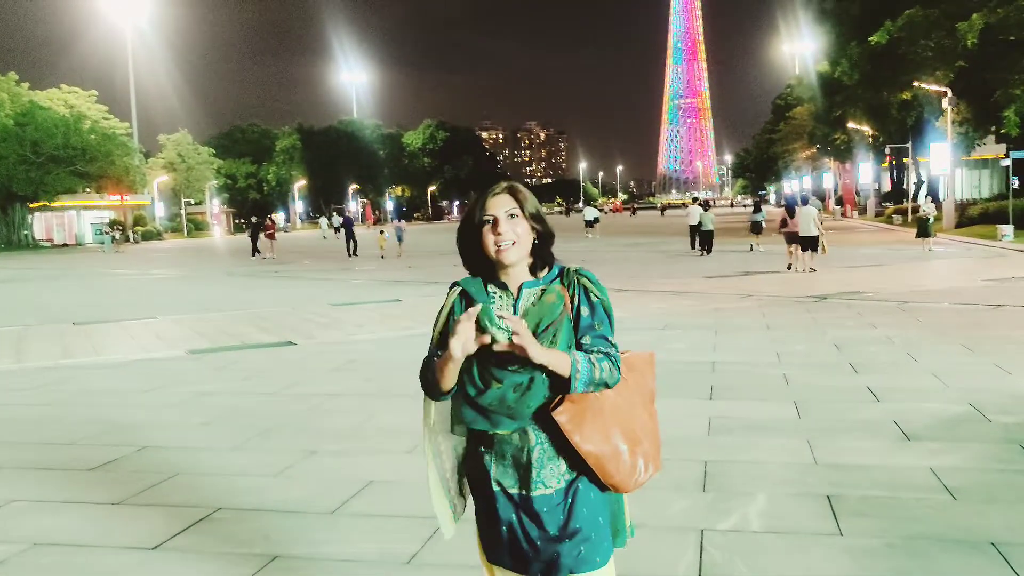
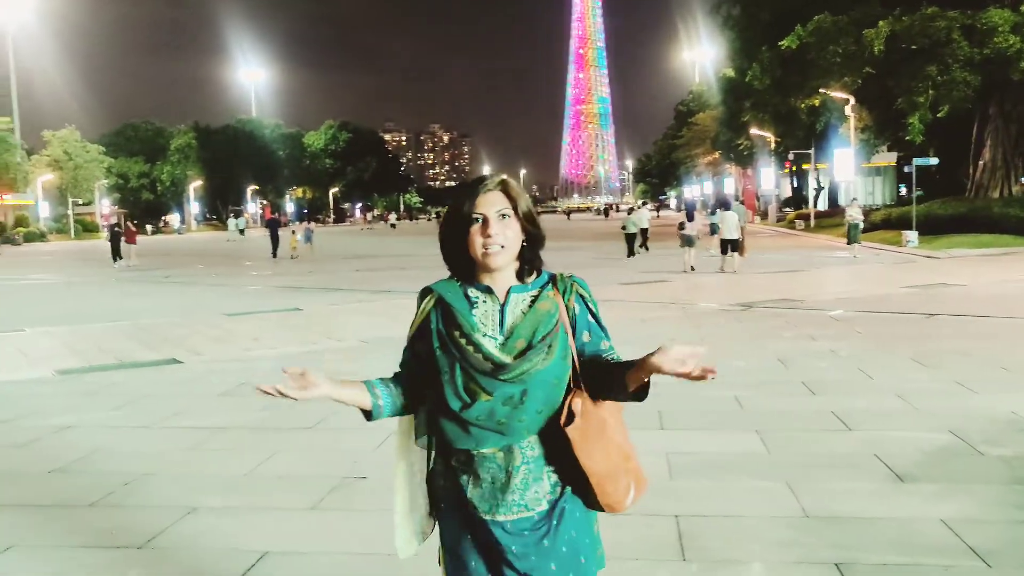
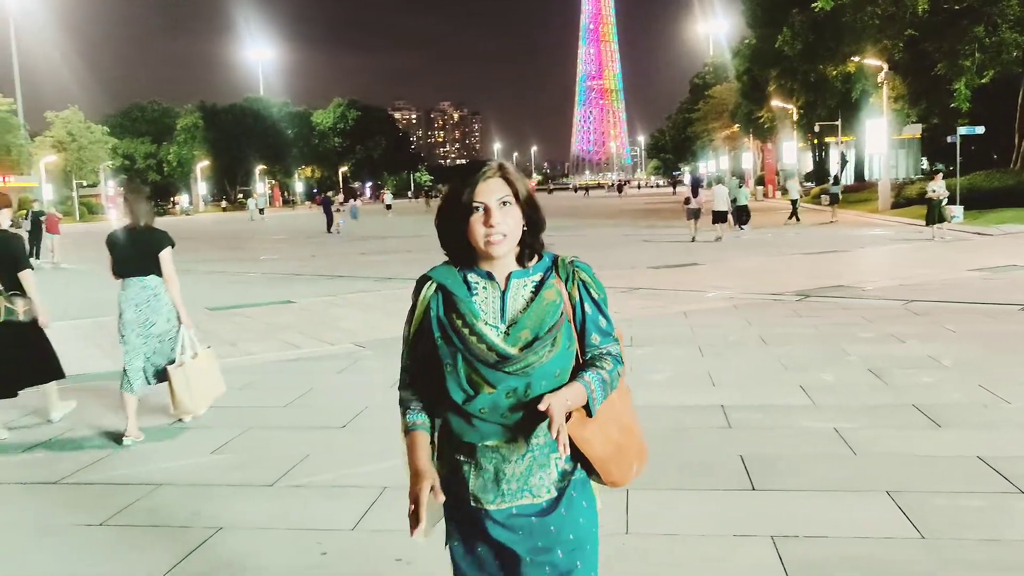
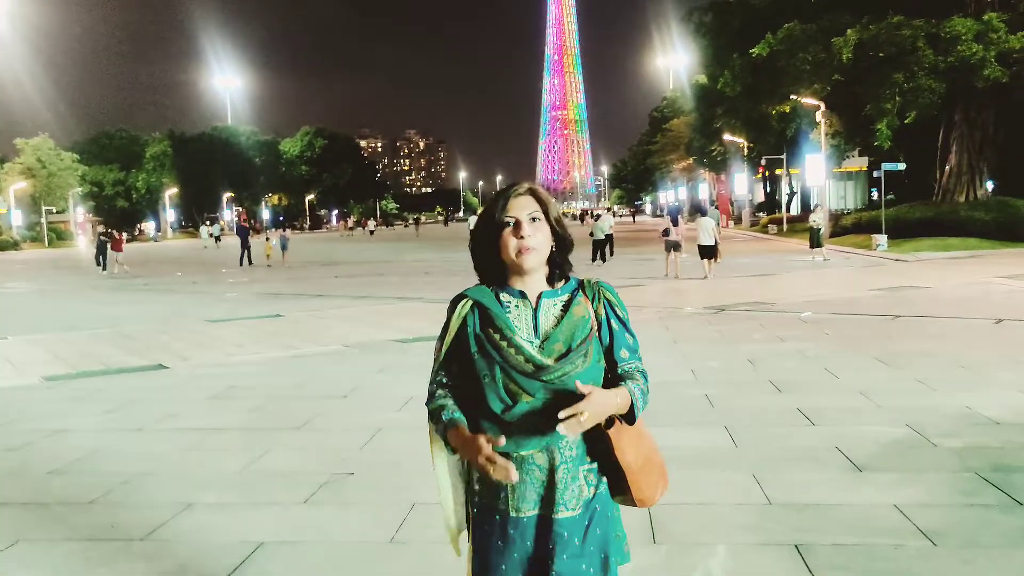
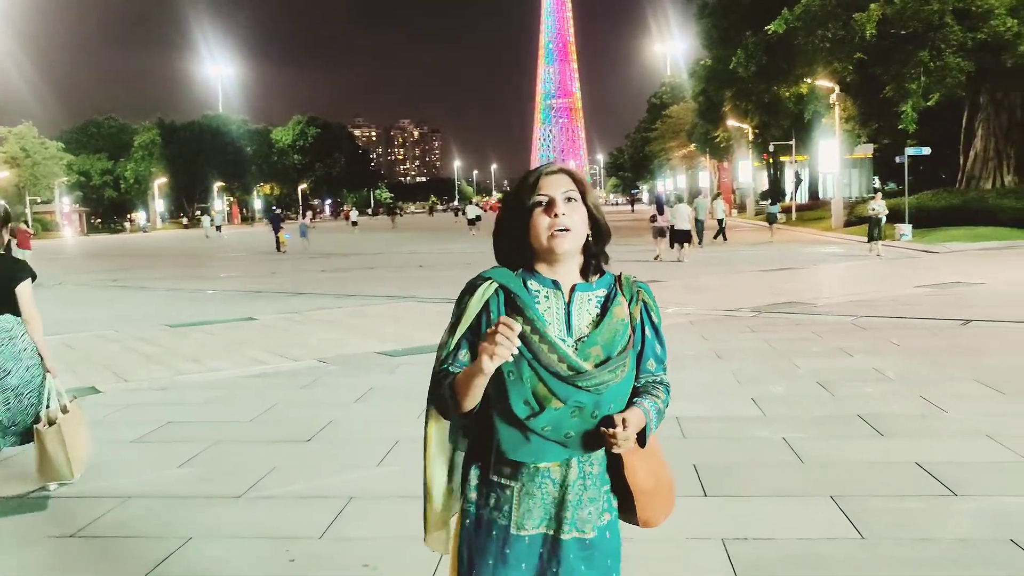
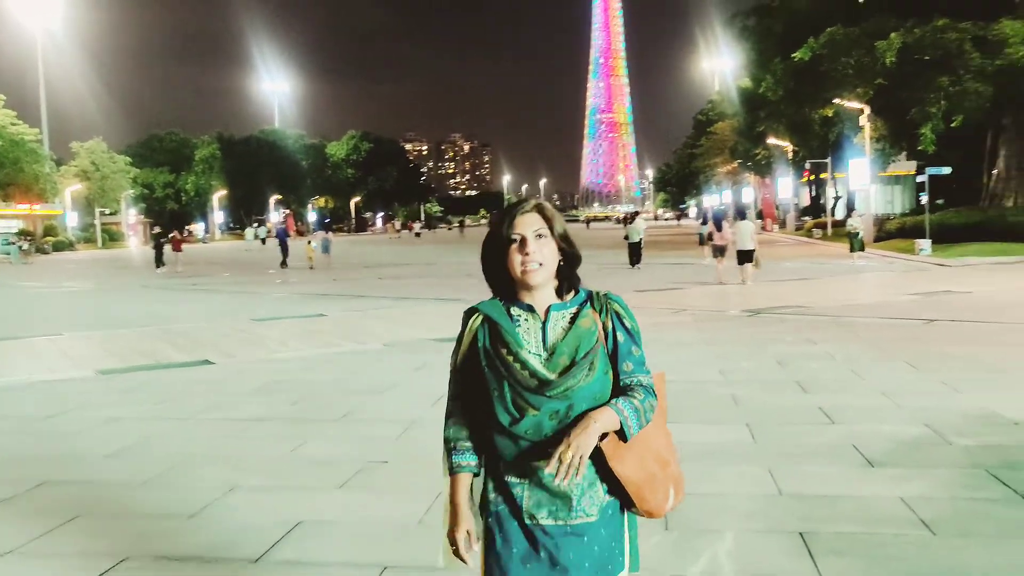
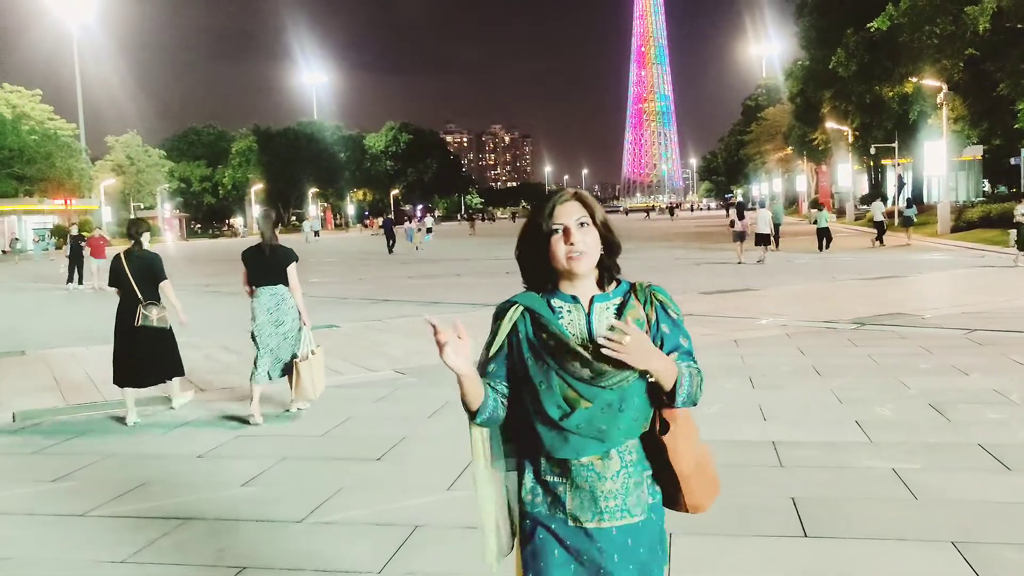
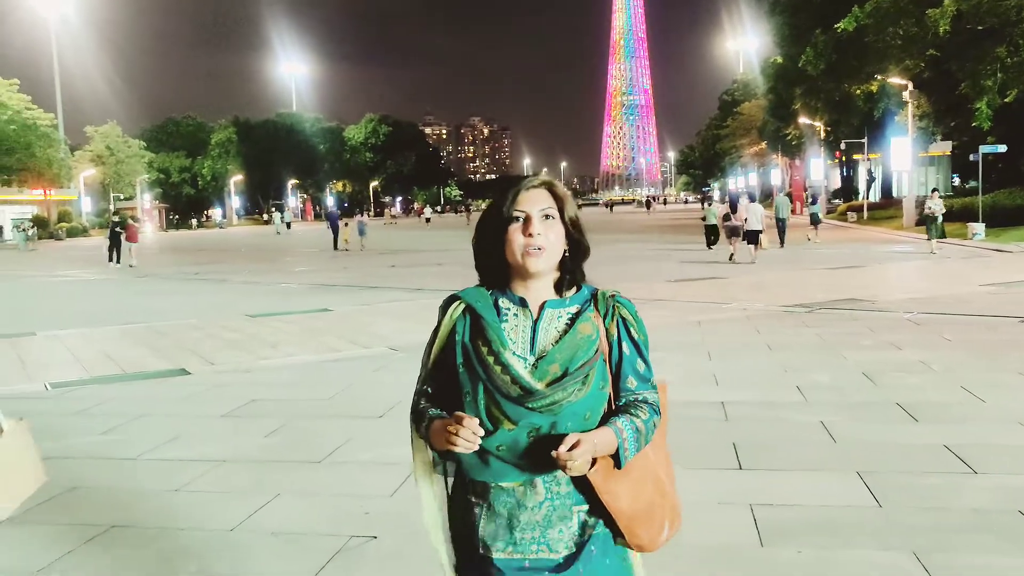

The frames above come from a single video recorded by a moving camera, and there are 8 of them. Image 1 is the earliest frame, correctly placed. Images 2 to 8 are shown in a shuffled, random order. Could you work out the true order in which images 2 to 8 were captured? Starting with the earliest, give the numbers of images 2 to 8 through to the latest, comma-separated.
6, 4, 2, 8, 5, 3, 7
